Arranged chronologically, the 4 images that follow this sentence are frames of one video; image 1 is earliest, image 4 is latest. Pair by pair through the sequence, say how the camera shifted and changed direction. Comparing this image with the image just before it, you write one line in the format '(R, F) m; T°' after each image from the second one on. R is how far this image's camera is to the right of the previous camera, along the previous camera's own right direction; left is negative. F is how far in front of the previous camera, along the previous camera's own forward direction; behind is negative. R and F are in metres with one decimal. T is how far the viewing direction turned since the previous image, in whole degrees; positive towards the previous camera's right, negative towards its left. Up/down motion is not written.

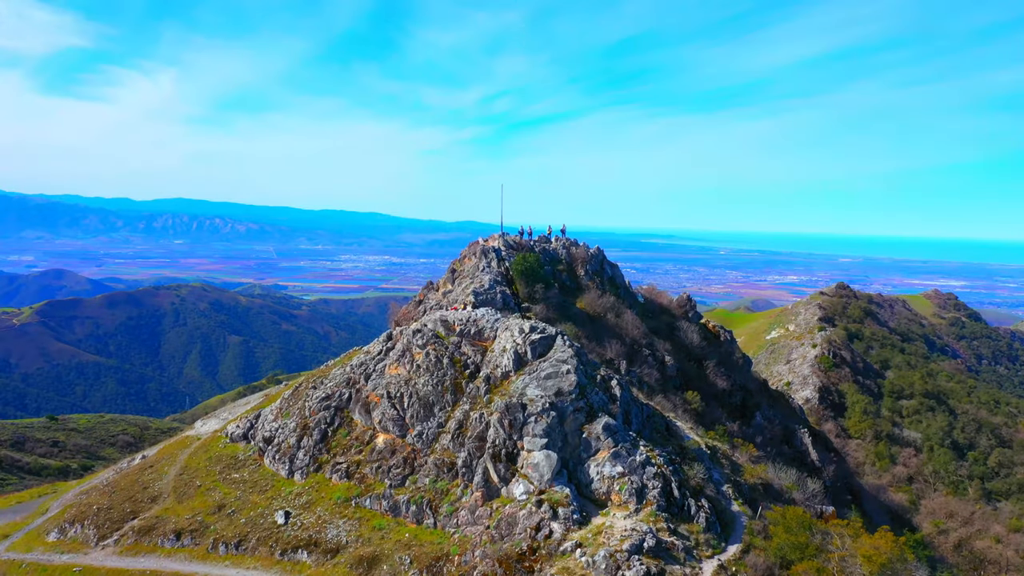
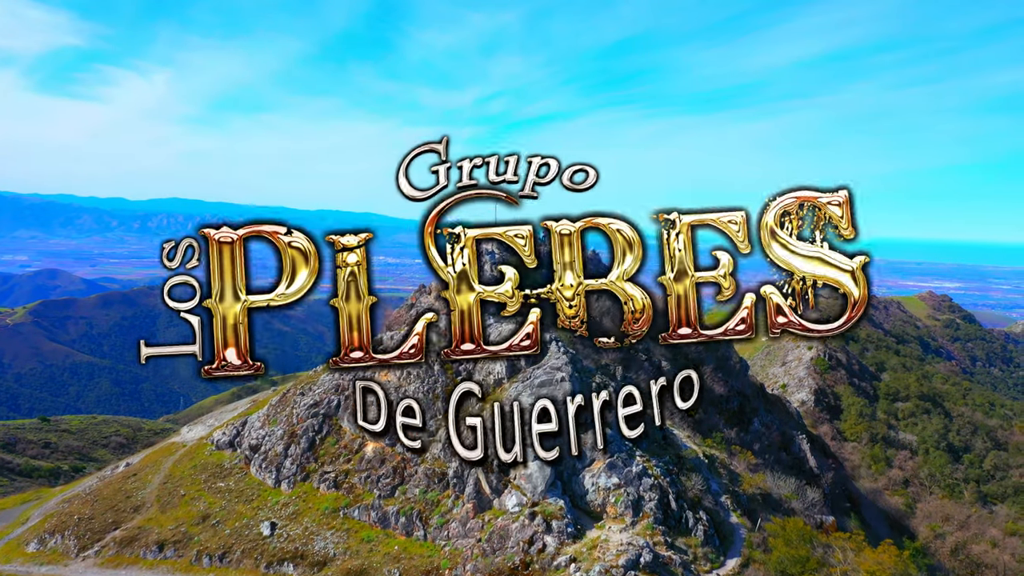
(+0.2, +1.0) m; 0°
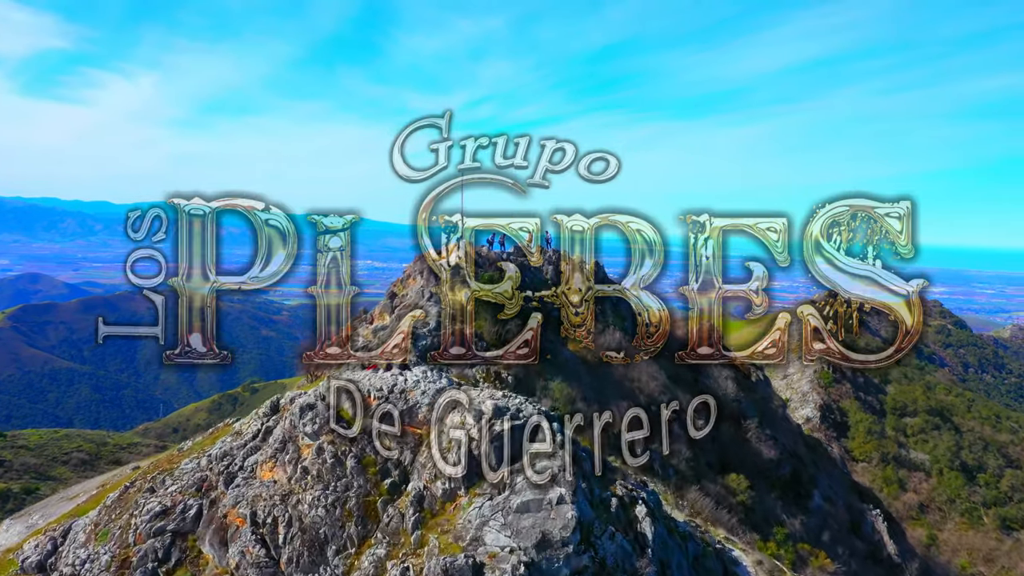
(+1.0, +14.4) m; +1°
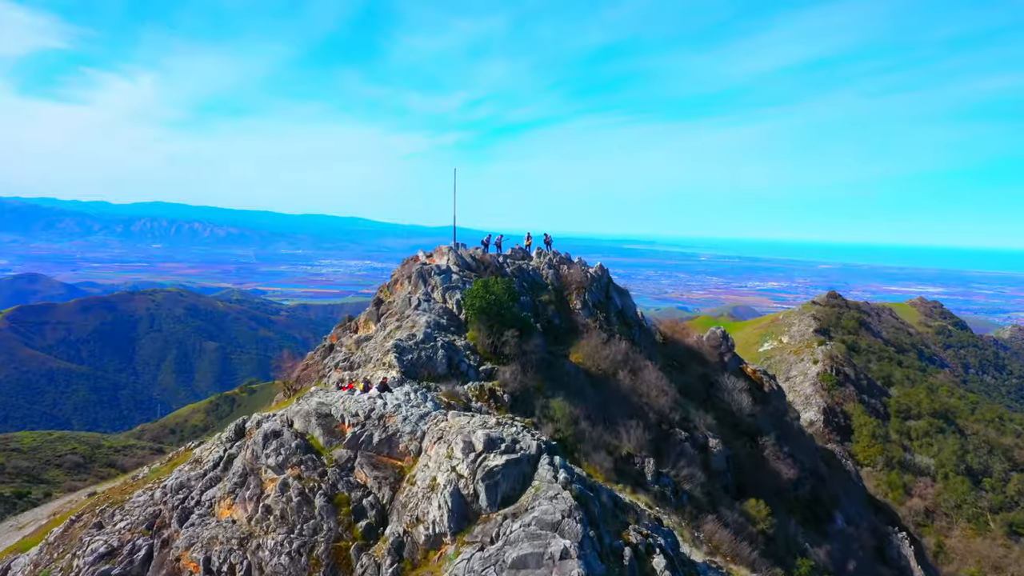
(+0.1, +3.1) m; 0°
